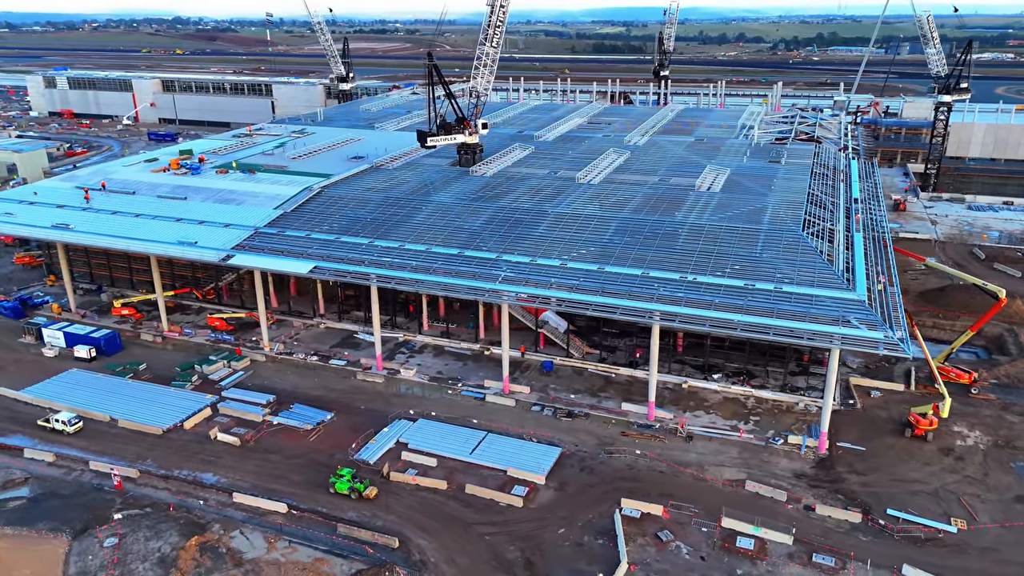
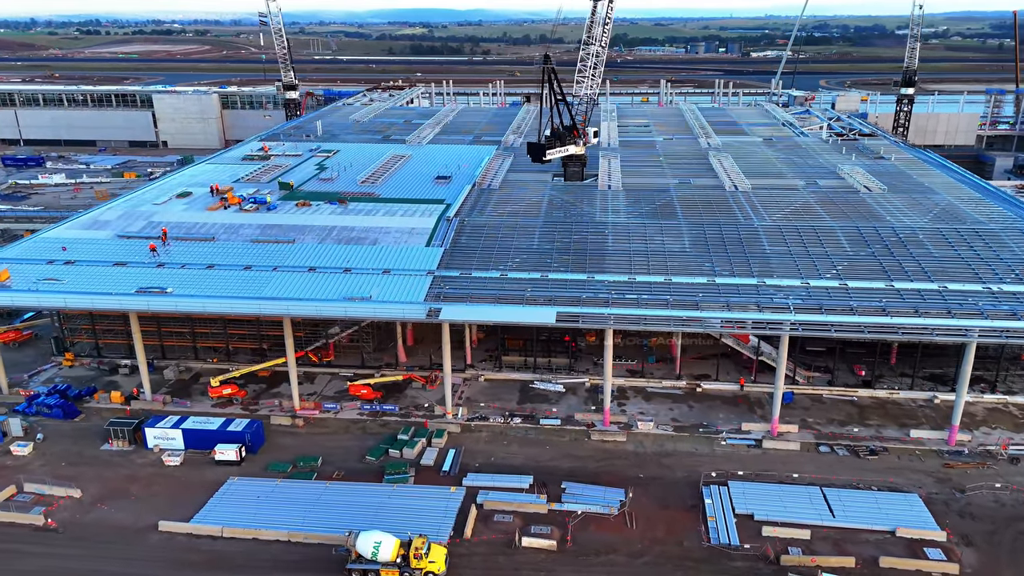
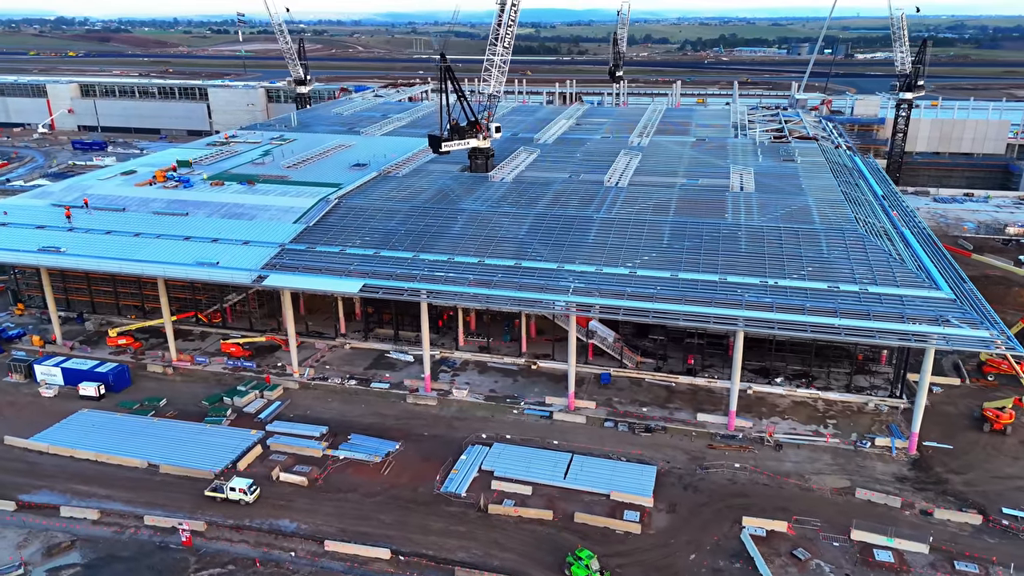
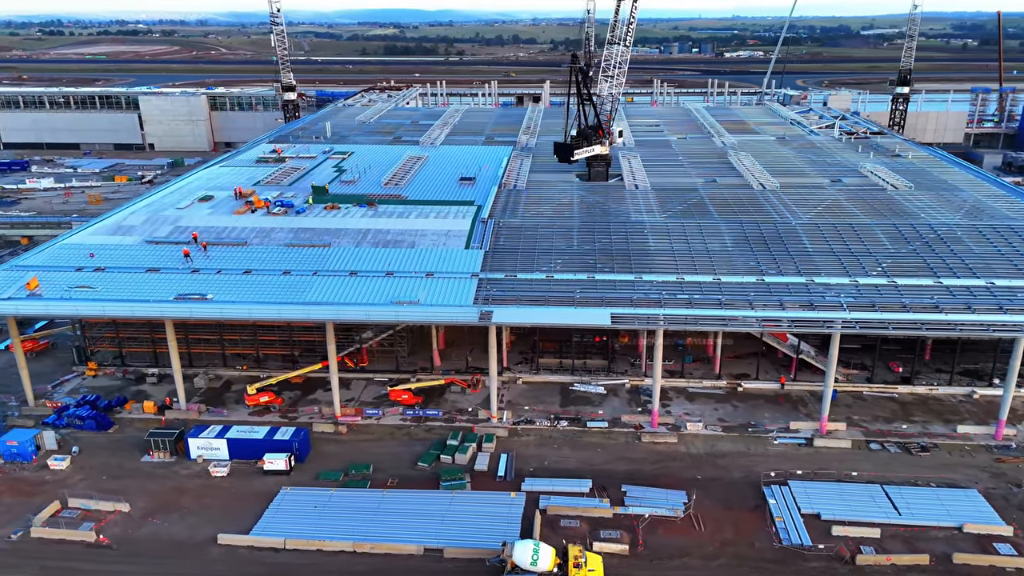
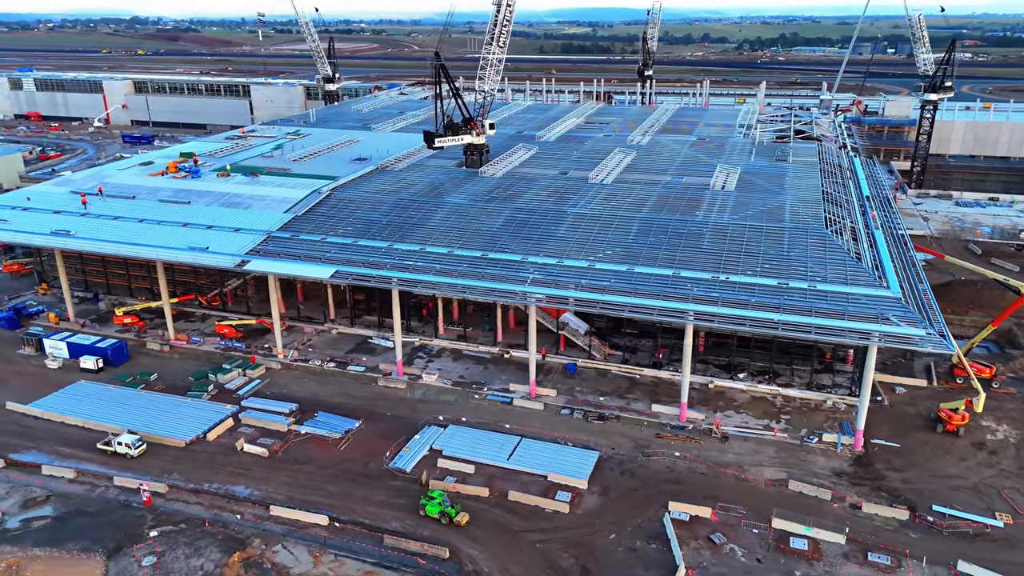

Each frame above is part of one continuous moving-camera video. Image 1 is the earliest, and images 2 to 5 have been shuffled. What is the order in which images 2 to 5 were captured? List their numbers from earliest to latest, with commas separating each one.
5, 3, 2, 4
